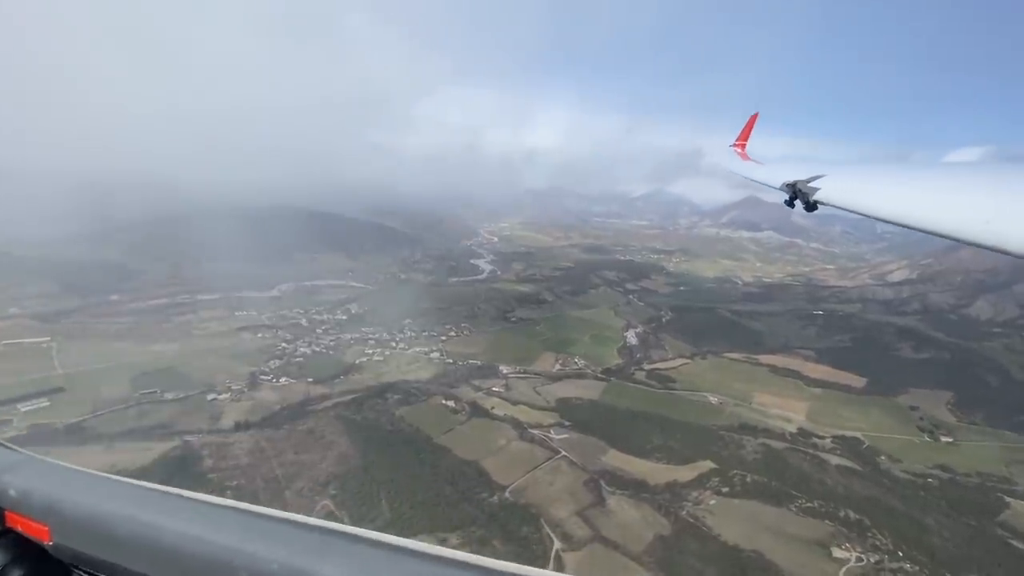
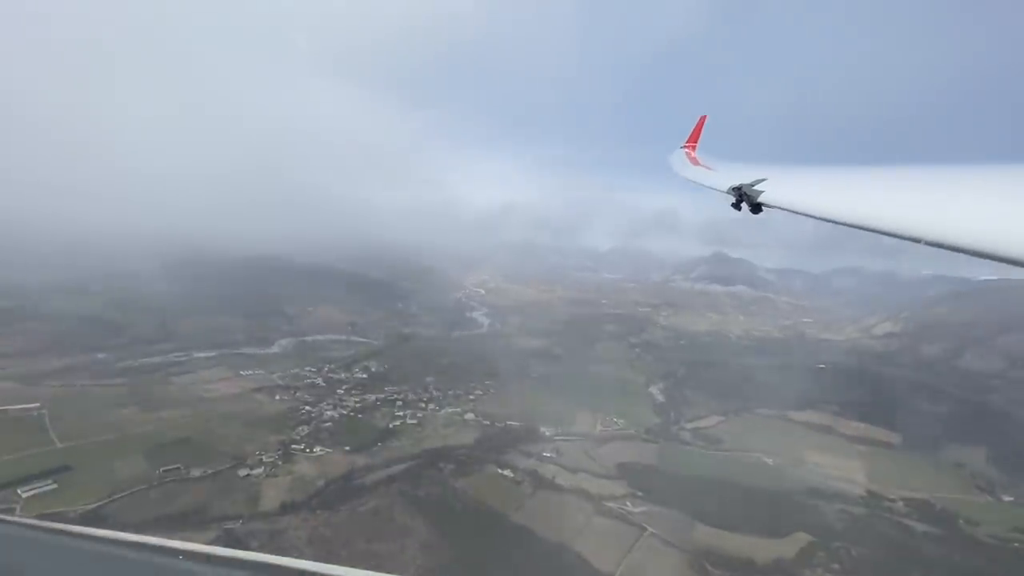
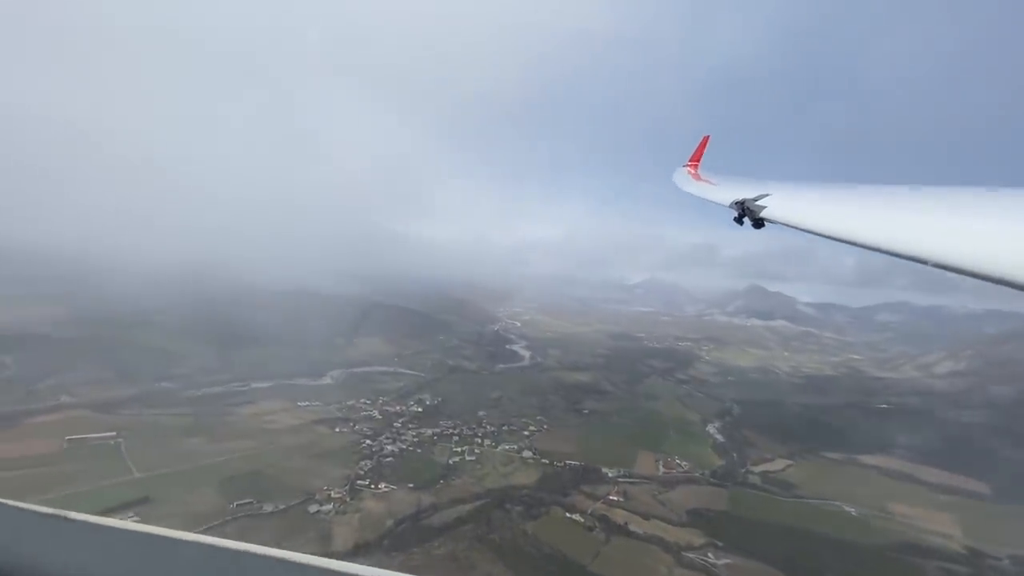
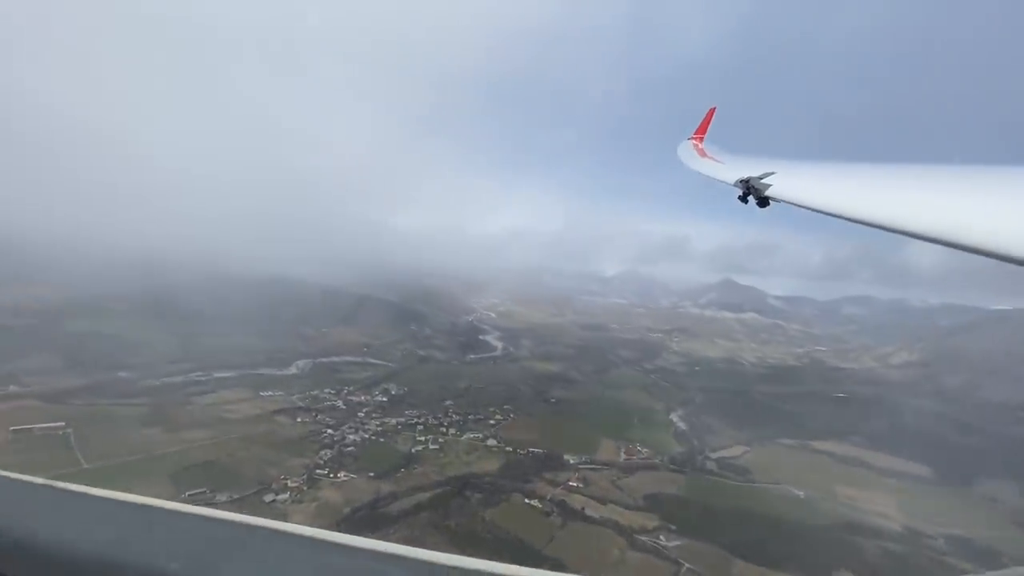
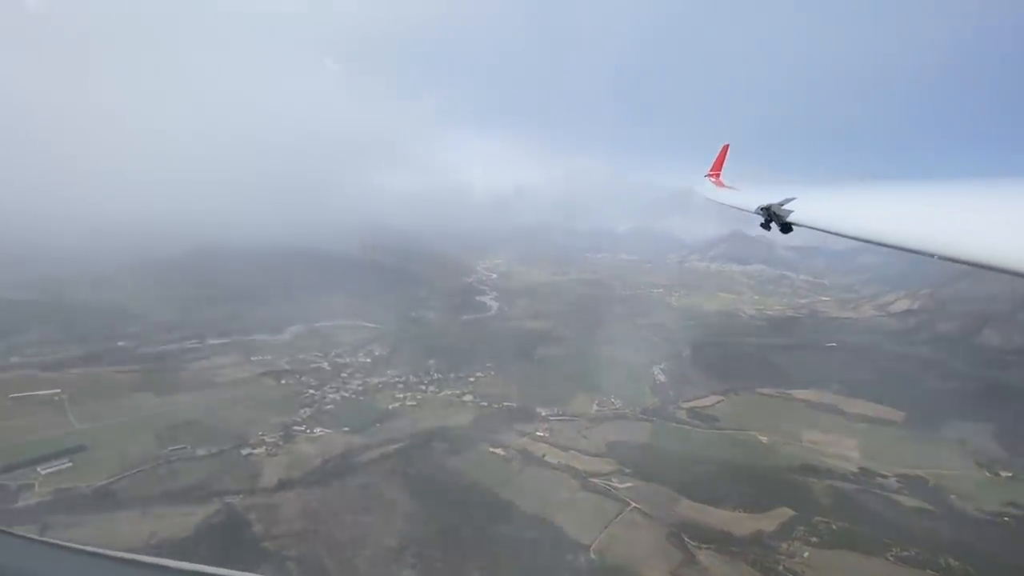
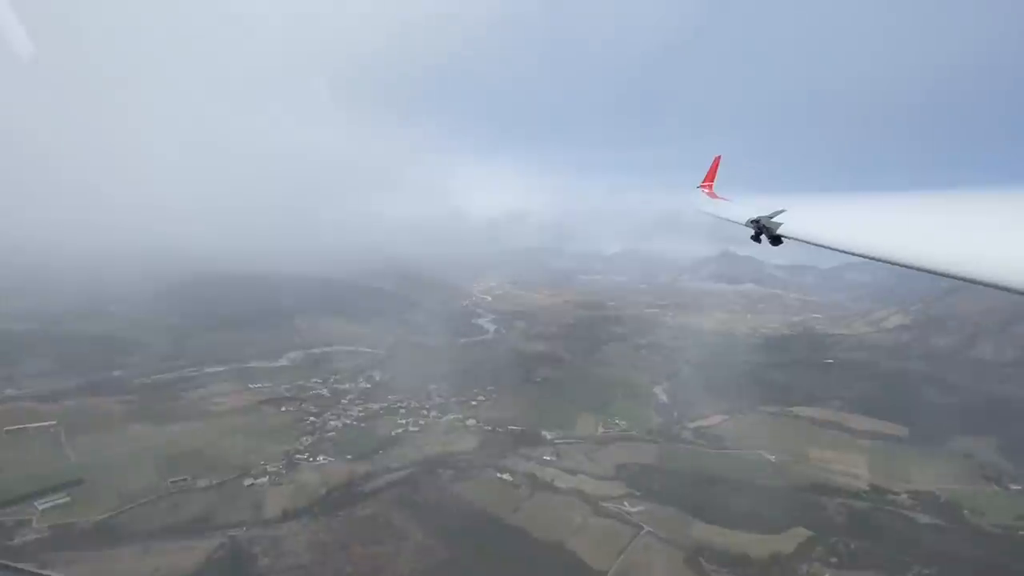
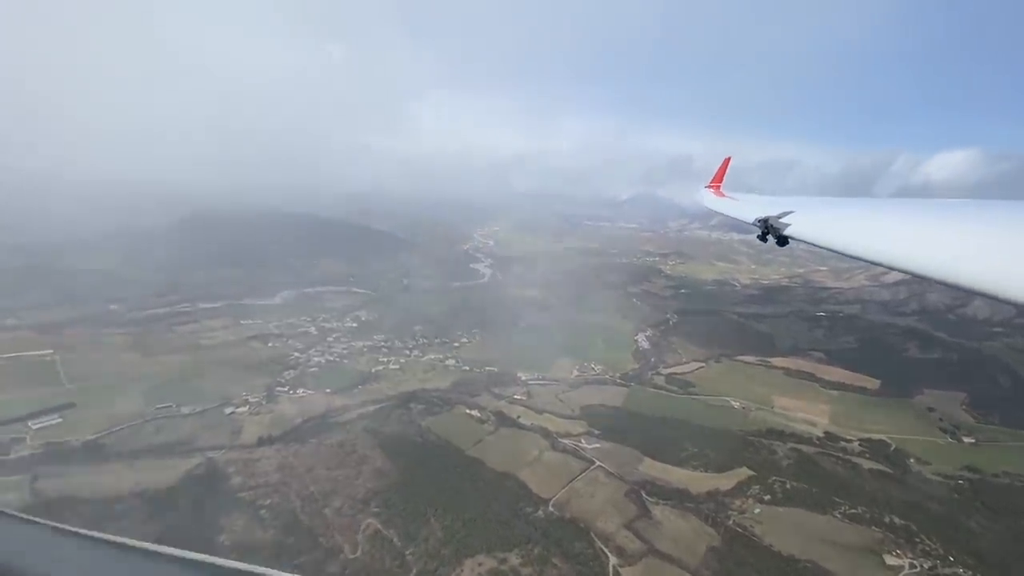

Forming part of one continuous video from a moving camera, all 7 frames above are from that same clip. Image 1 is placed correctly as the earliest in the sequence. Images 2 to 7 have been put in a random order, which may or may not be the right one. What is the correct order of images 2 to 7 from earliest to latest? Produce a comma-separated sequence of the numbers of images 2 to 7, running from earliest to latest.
7, 5, 6, 2, 4, 3
